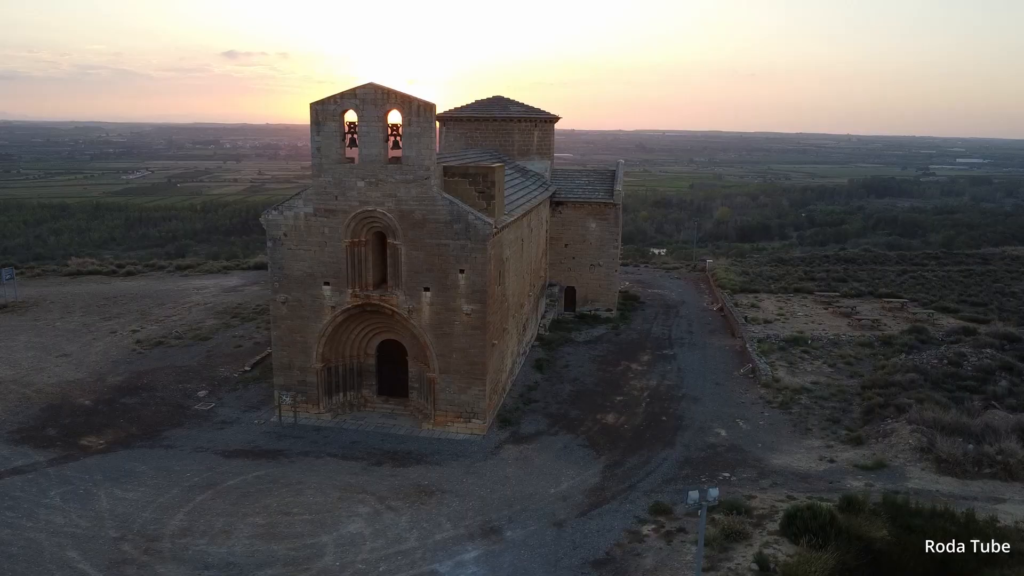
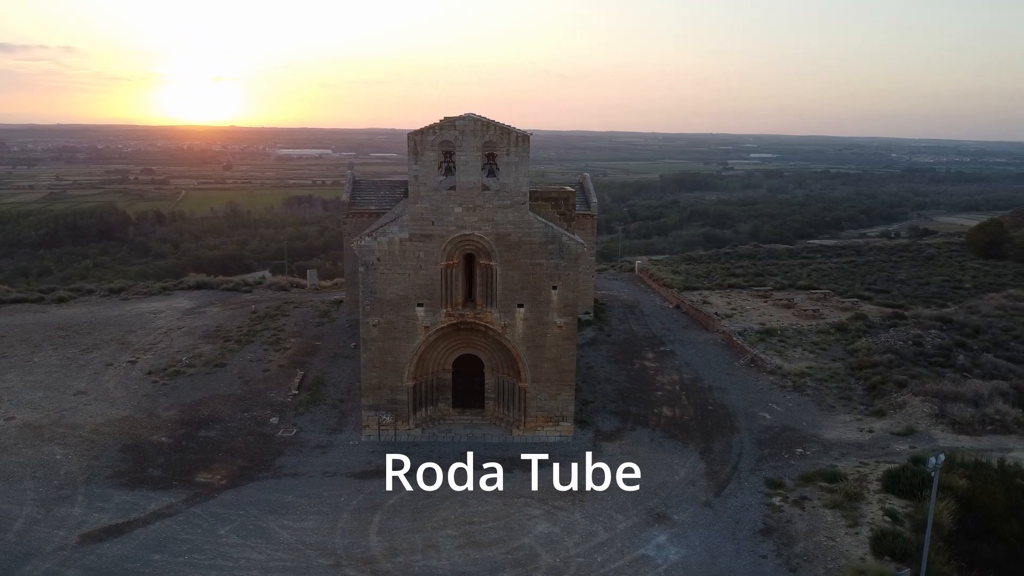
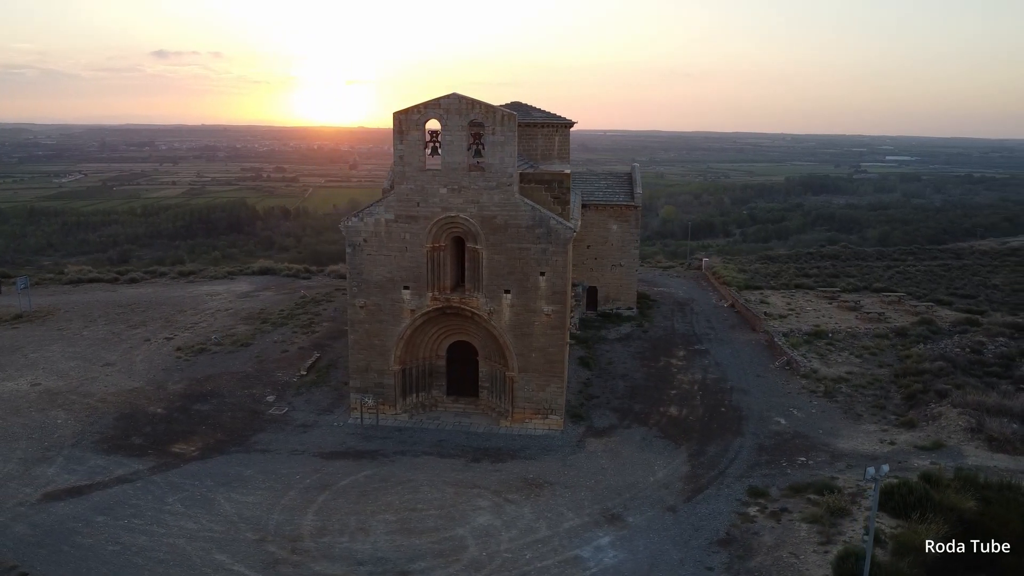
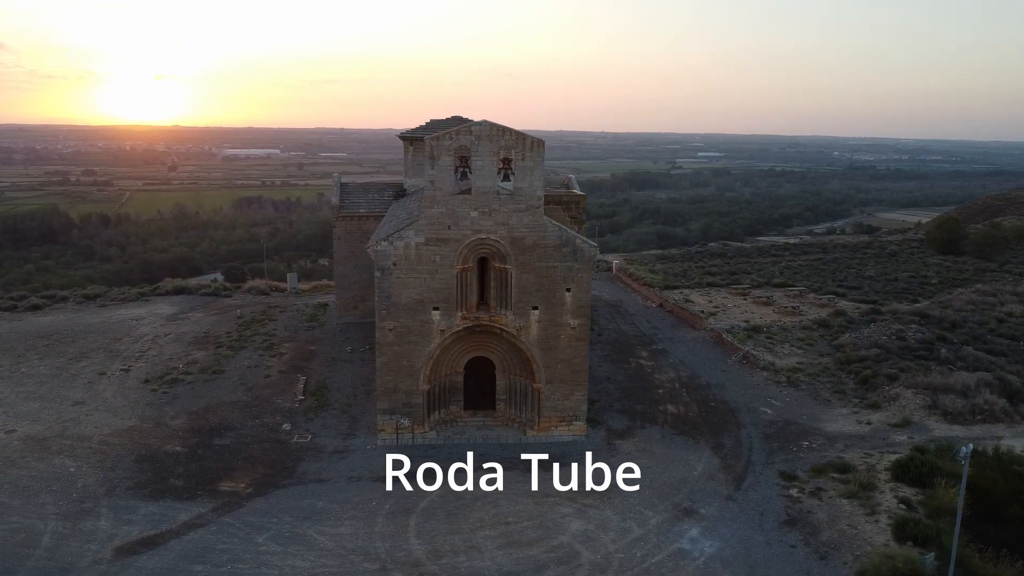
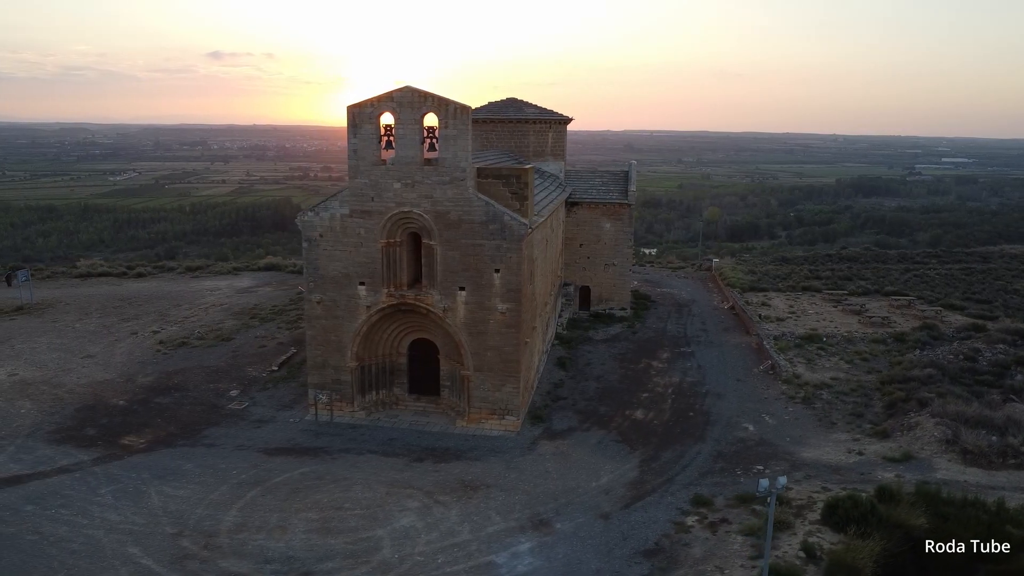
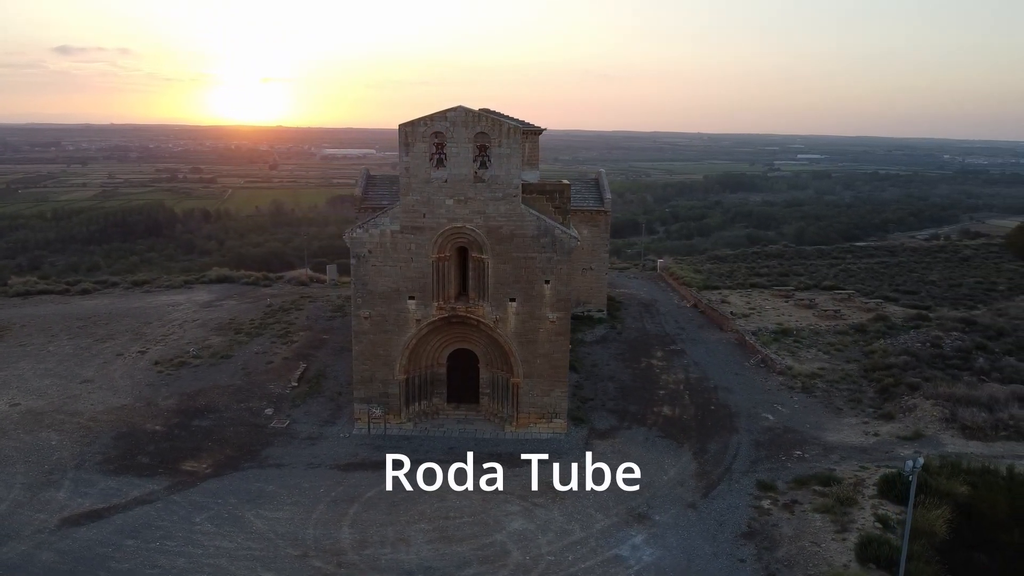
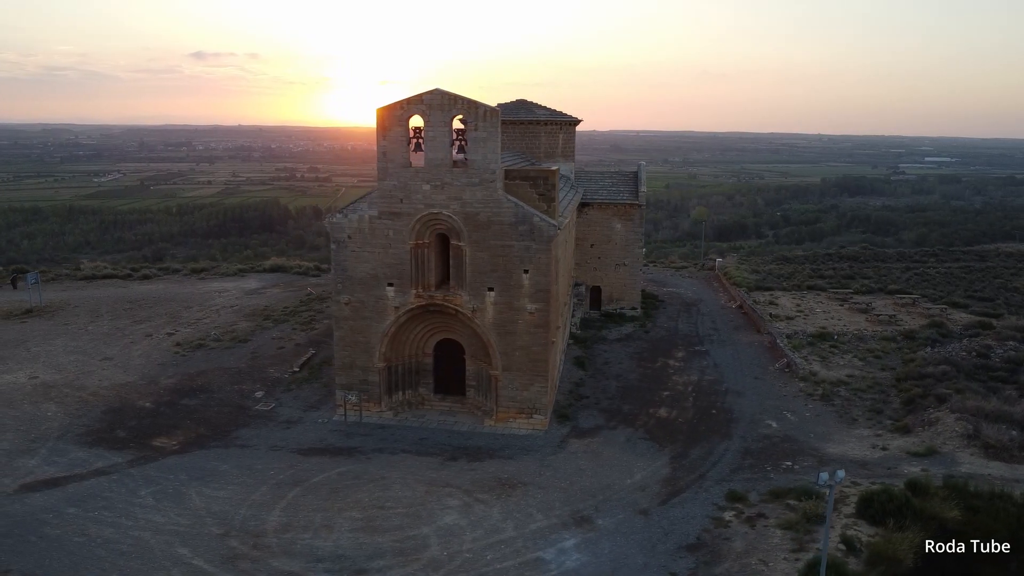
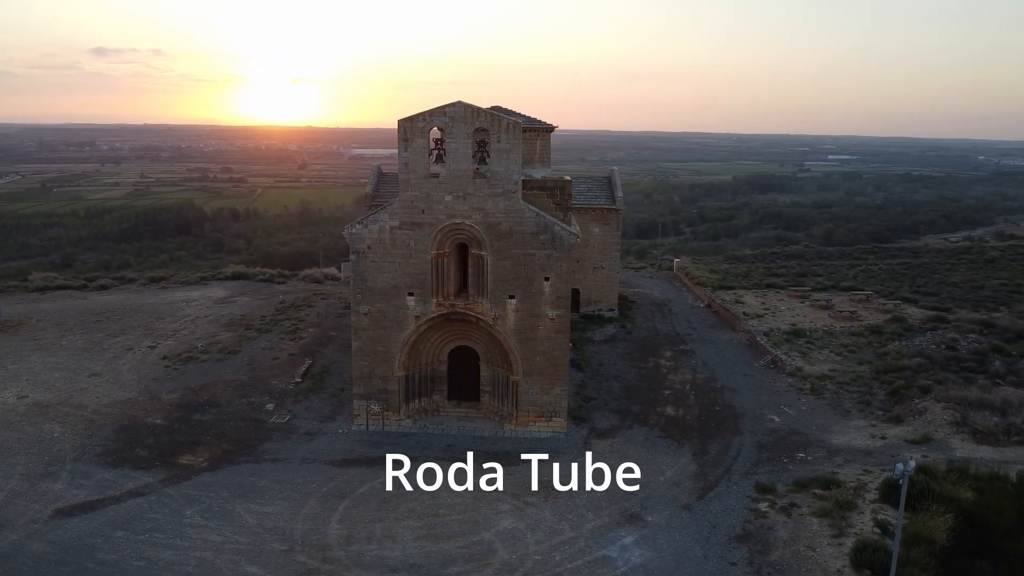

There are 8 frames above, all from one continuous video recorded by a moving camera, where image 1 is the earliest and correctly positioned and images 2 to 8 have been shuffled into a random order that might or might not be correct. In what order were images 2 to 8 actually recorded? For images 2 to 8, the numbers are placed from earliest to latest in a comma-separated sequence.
5, 7, 3, 8, 6, 2, 4
